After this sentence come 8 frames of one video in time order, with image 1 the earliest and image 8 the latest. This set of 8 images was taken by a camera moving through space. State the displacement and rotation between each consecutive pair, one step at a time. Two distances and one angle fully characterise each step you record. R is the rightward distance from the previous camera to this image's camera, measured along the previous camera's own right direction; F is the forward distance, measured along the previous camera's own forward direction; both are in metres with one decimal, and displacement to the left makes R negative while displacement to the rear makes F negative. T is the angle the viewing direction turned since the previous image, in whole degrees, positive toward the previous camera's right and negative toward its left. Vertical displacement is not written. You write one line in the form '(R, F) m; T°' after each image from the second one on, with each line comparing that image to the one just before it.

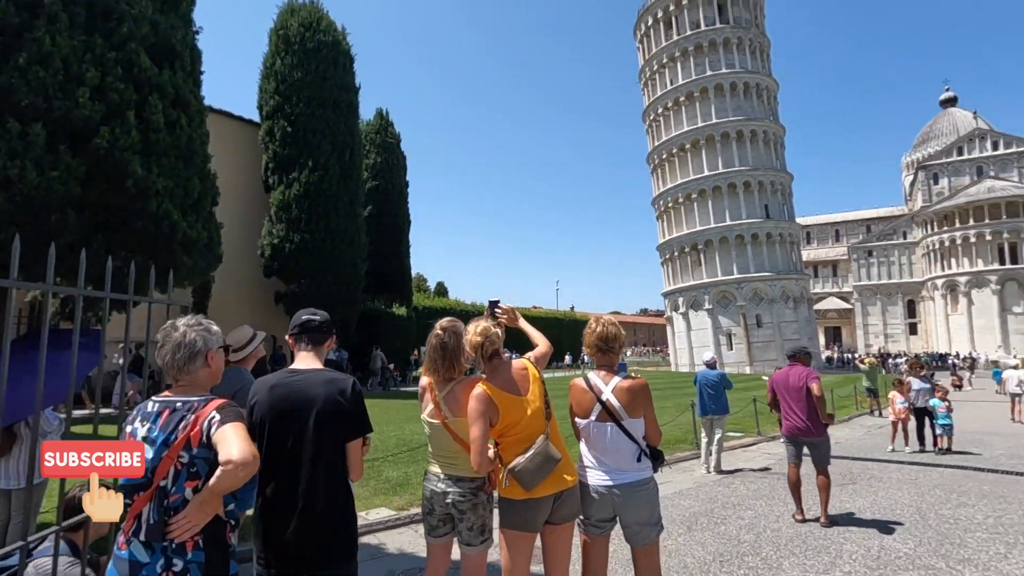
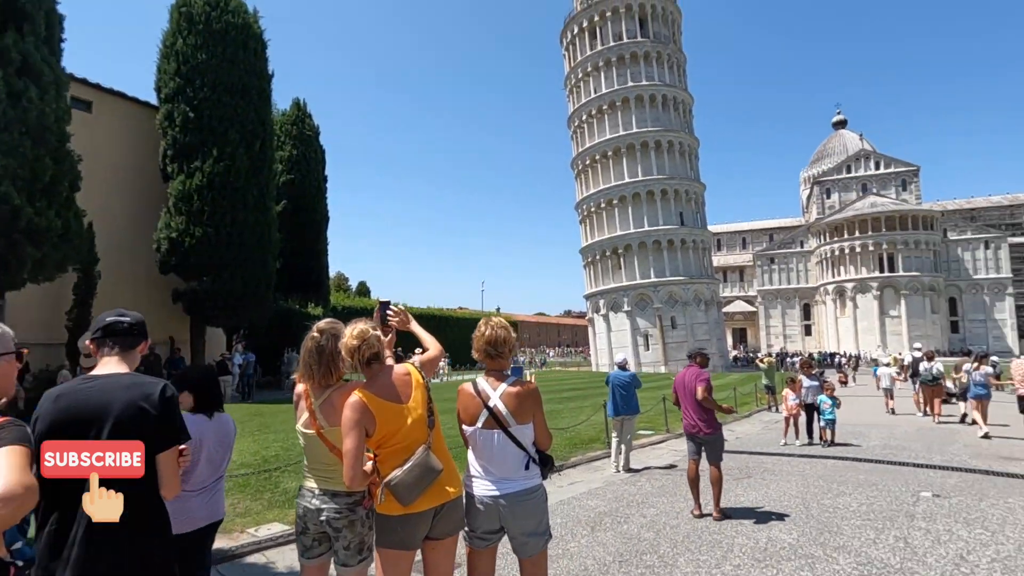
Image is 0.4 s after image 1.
(+0.2, +0.1) m; +8°
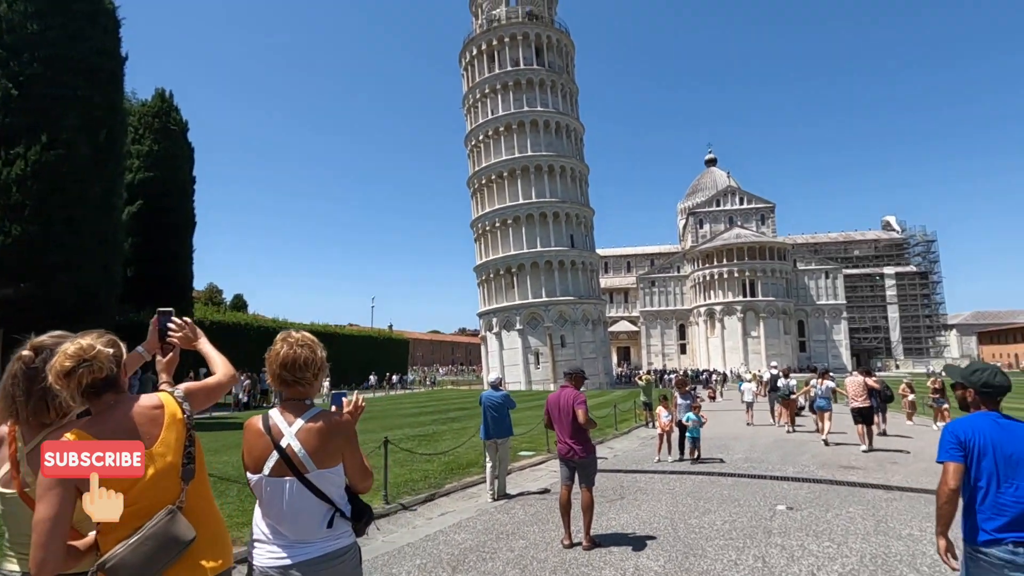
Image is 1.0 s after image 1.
(+0.4, +0.5) m; +11°
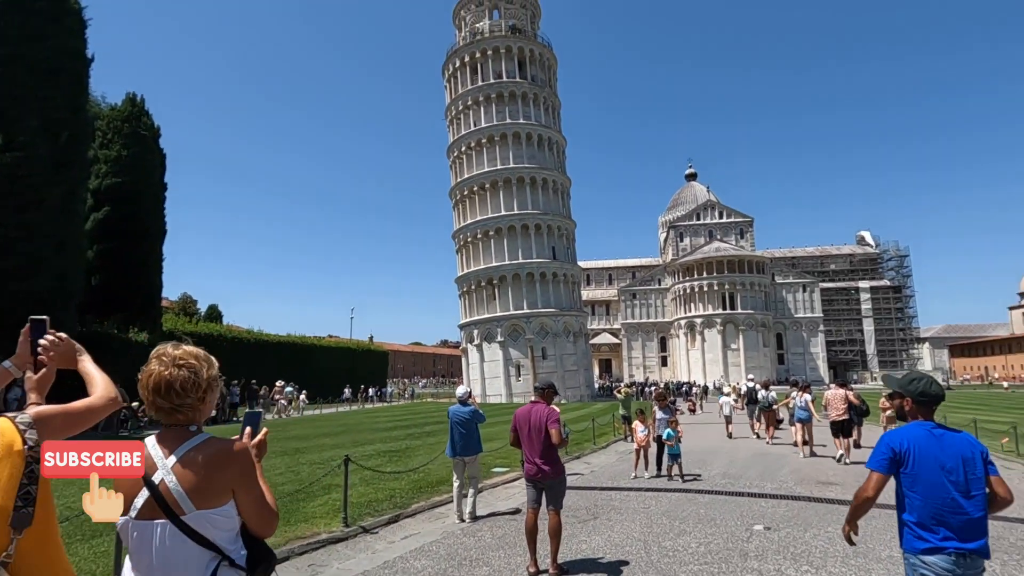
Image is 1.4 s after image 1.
(+0.2, +0.3) m; +2°
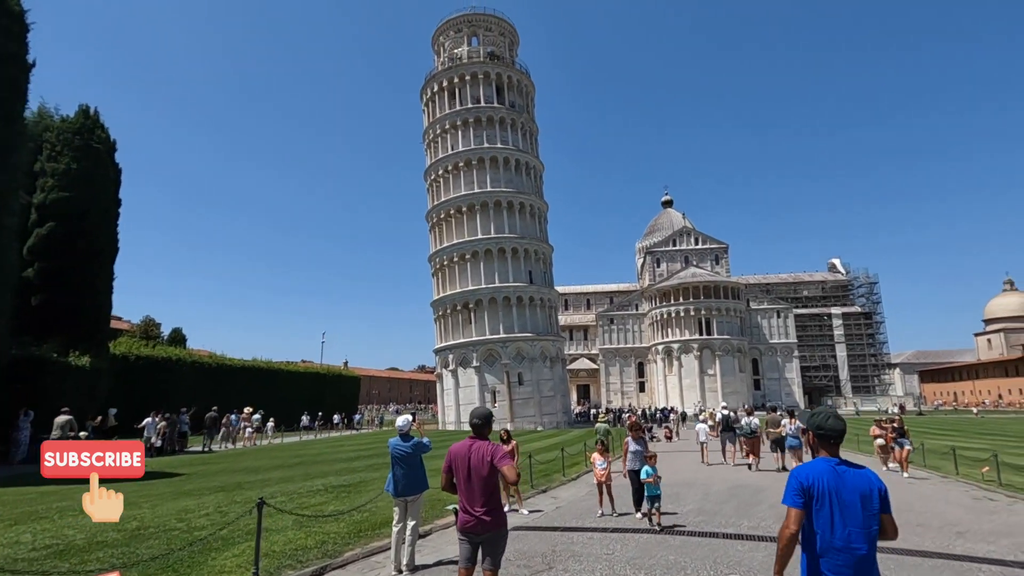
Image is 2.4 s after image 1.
(+0.5, +0.9) m; +2°
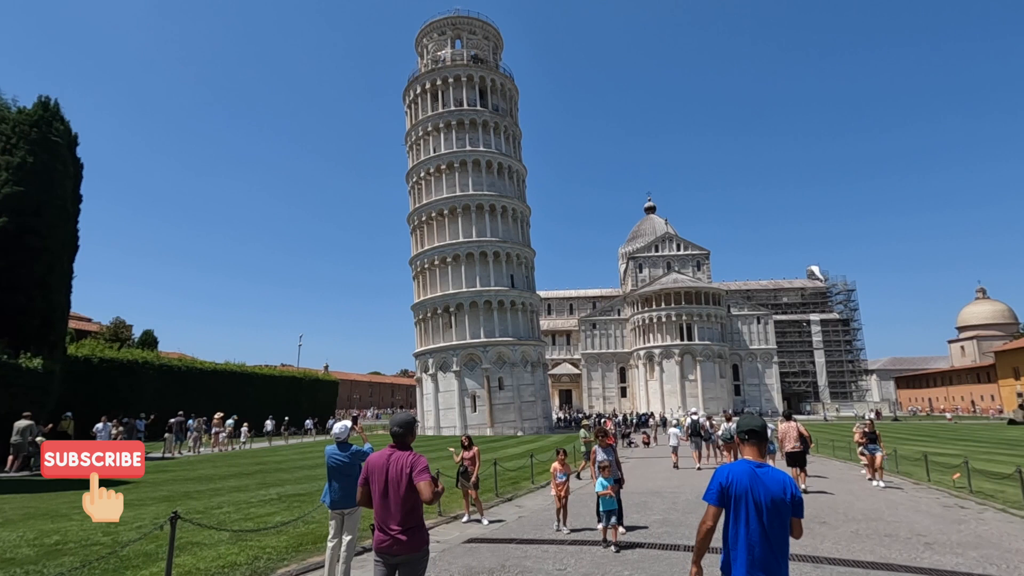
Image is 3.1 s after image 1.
(+0.5, +0.5) m; +2°
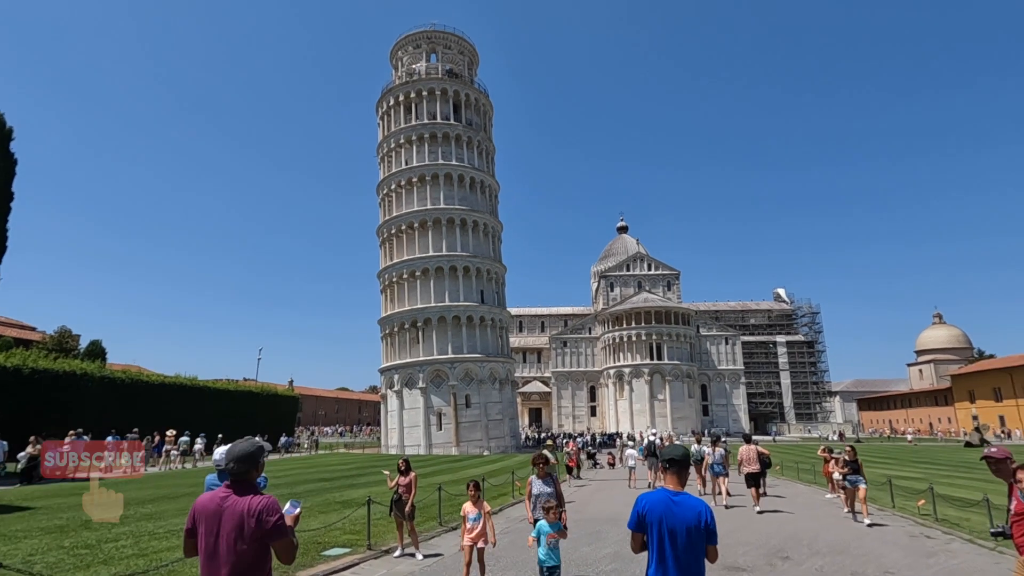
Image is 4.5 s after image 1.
(+0.6, +1.0) m; +3°
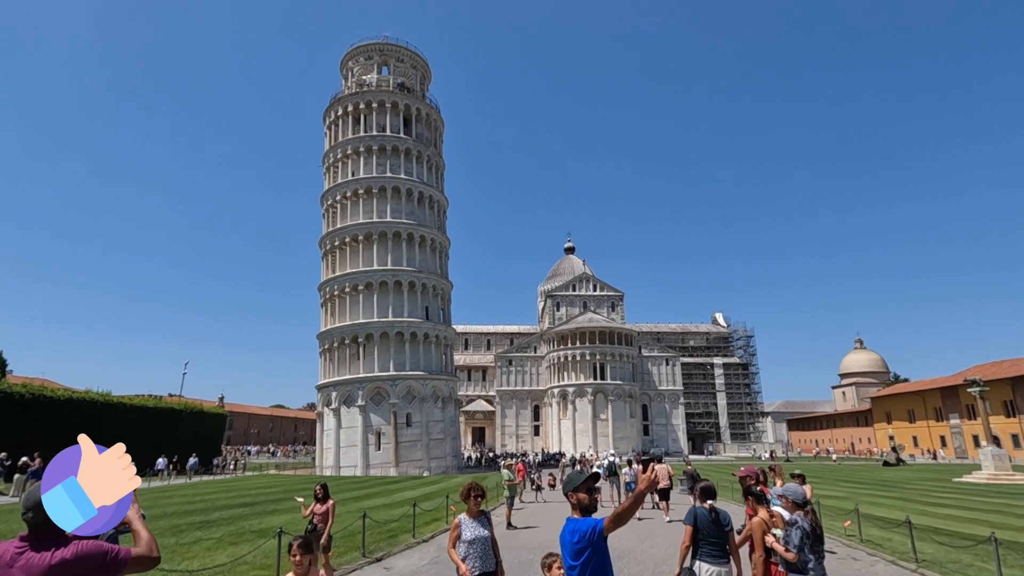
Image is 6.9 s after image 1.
(+0.3, +0.5) m; +6°
